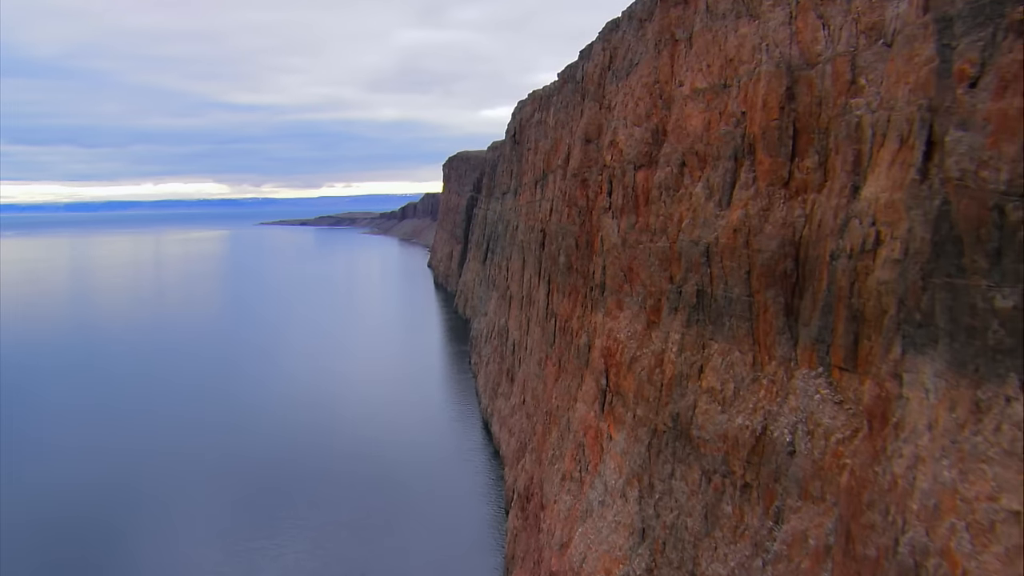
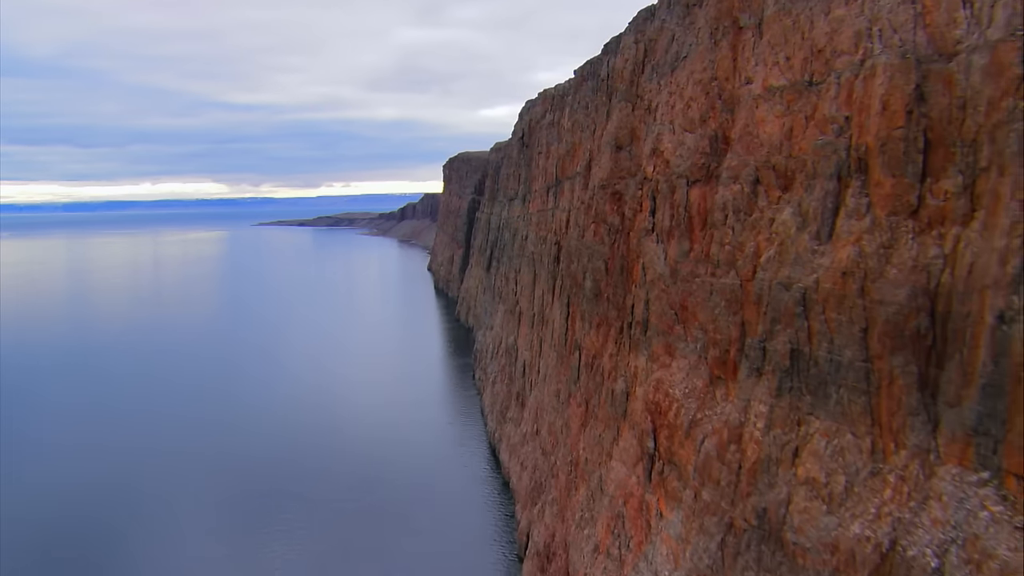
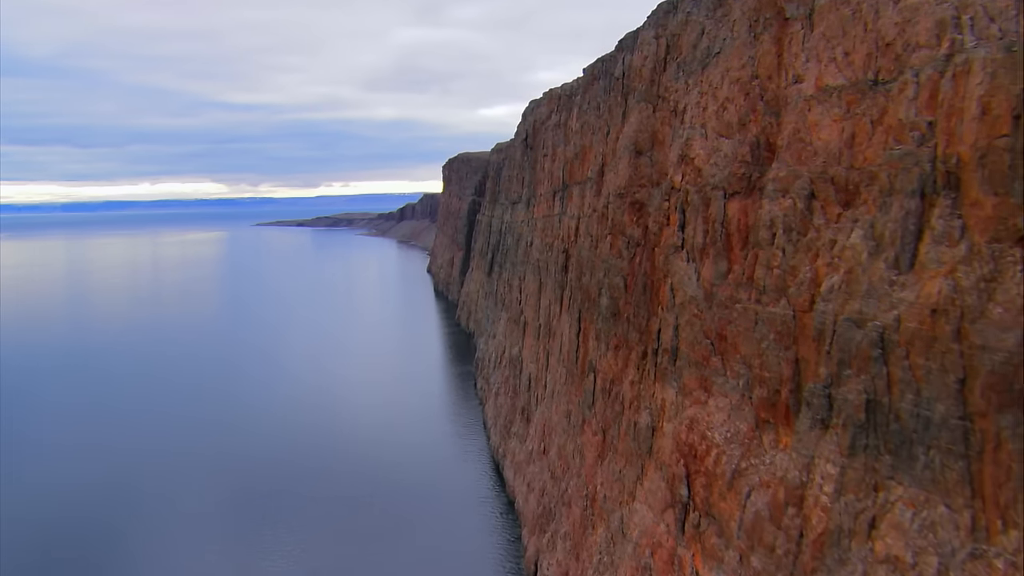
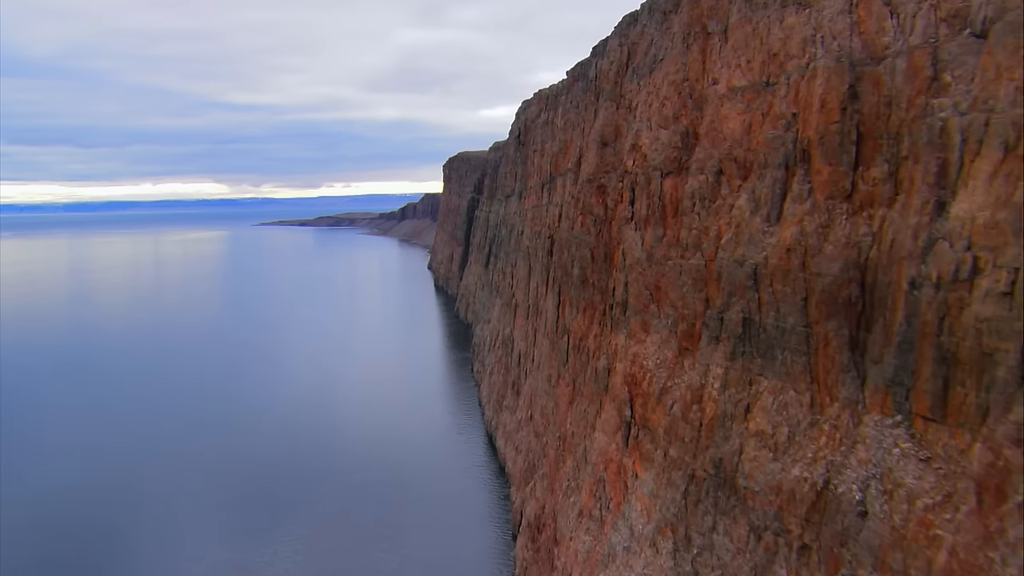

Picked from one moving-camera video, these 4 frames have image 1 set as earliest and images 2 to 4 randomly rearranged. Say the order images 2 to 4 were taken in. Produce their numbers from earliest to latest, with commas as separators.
4, 2, 3
